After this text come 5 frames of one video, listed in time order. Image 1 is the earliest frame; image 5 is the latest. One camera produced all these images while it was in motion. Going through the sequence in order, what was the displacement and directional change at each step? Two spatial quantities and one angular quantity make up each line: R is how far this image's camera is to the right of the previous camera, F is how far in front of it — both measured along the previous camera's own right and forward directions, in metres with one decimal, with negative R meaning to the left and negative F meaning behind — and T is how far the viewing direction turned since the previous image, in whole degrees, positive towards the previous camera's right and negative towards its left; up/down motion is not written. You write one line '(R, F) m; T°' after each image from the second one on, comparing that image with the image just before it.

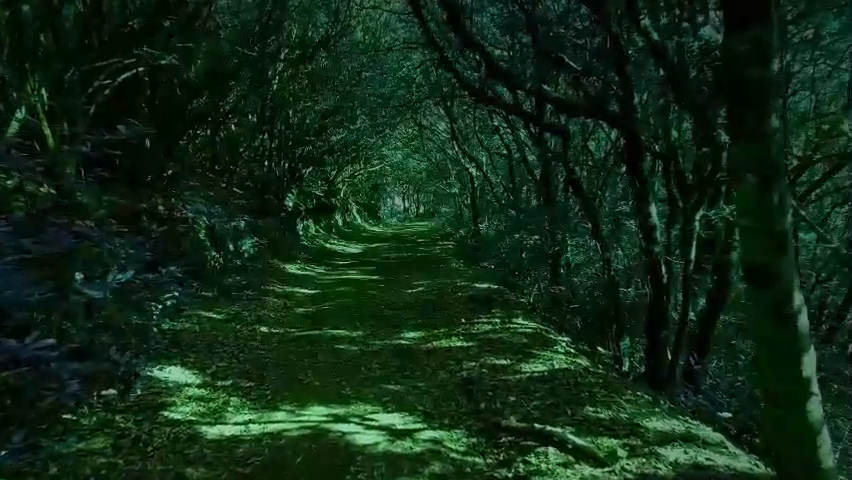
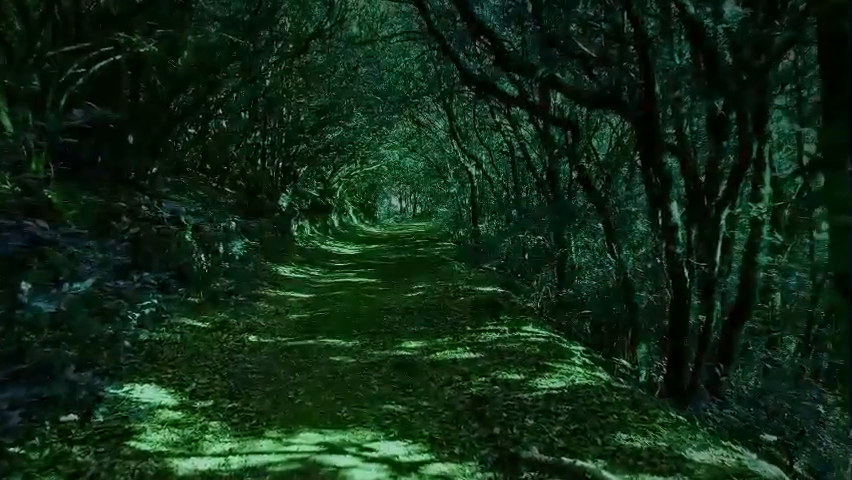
(-0.1, +0.8) m; 0°
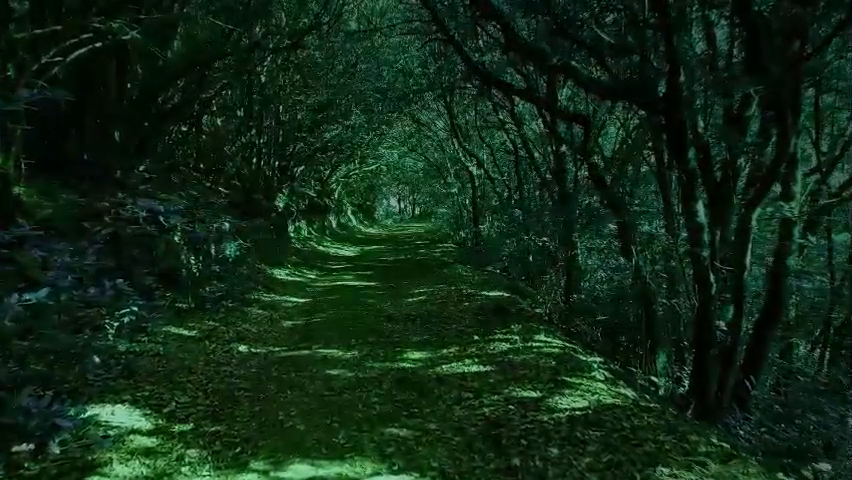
(-0.1, +0.8) m; 0°
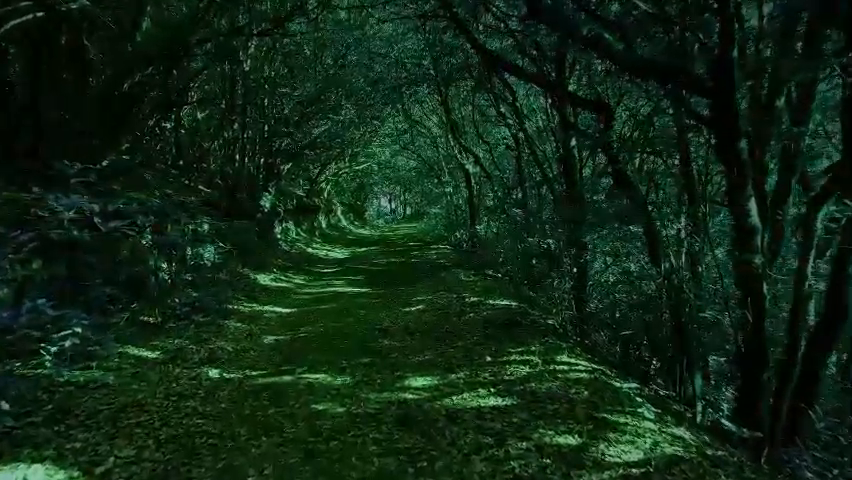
(-0.2, +1.4) m; +1°
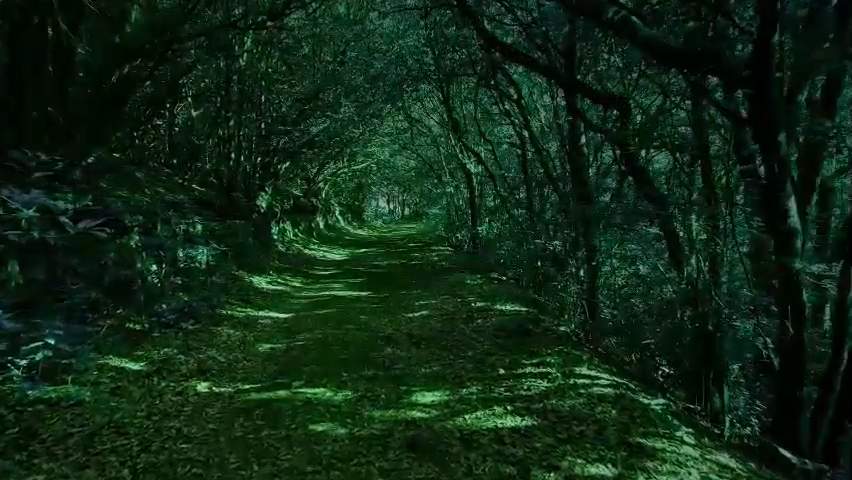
(-0.1, +0.7) m; 0°
